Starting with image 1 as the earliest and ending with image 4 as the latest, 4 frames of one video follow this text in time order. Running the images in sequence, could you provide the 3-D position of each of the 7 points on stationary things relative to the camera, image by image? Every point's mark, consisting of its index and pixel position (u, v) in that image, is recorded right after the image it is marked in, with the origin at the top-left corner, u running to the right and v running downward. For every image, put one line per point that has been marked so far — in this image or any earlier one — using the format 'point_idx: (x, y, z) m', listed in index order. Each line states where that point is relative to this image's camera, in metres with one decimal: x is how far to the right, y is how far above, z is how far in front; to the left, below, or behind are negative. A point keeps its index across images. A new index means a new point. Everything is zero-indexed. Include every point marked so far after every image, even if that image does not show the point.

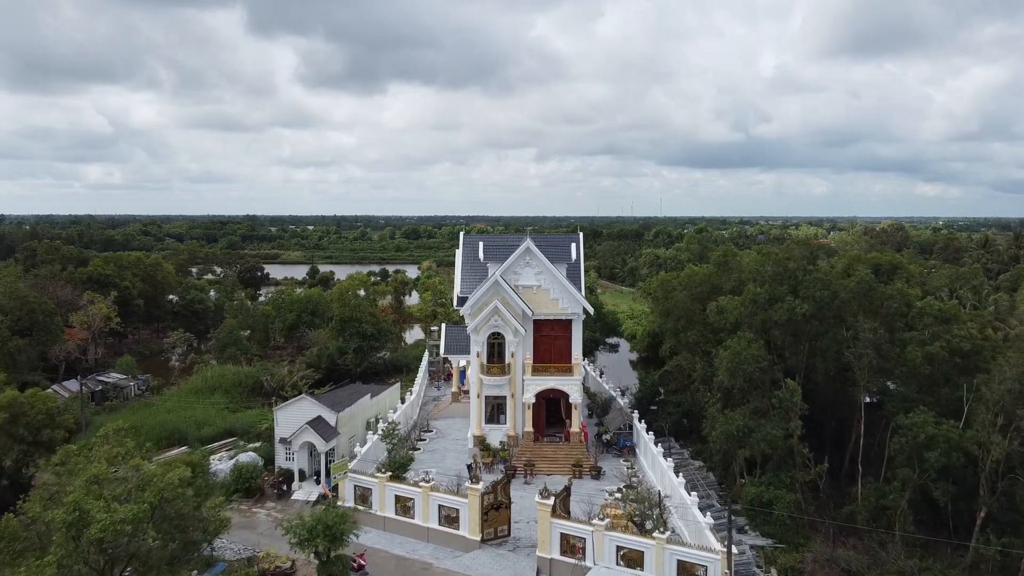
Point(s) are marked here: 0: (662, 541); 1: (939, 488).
0: (+4.0, -6.8, +16.6) m
1: (+13.3, -6.2, +19.2) m
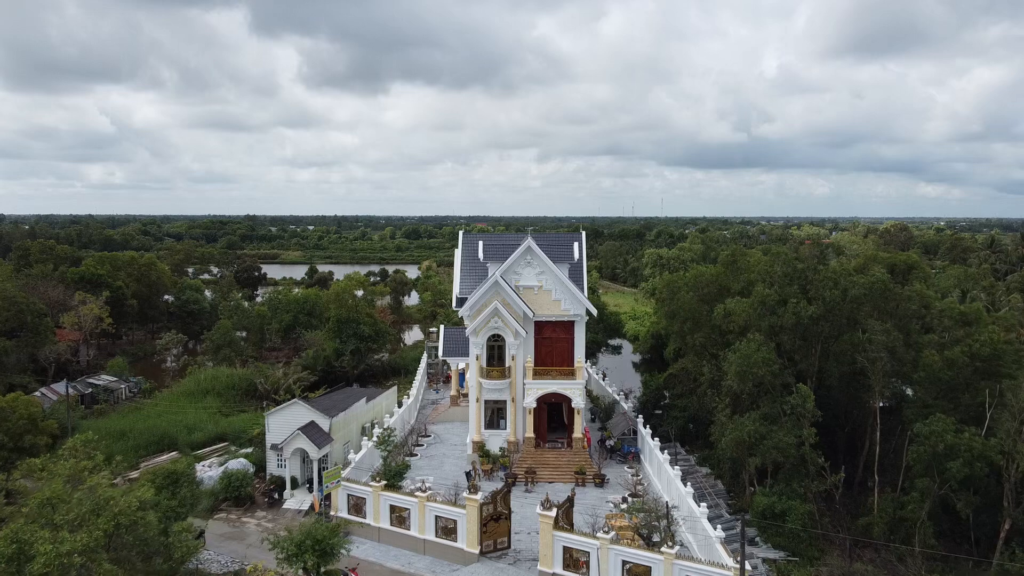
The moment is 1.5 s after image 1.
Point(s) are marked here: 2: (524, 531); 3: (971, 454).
0: (+4.0, -6.8, +15.7) m
1: (+13.3, -6.3, +18.3) m
2: (+0.4, -7.8, +19.9) m
3: (+13.1, -4.8, +17.6) m
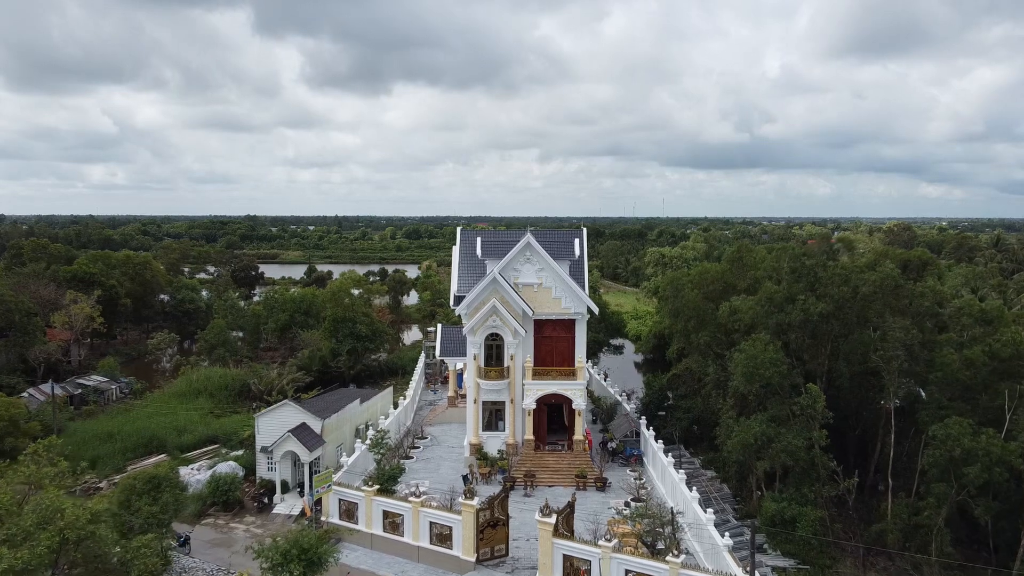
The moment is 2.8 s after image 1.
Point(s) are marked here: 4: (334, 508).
0: (+3.9, -6.7, +14.8) m
1: (+13.2, -6.2, +17.5) m
2: (+0.3, -7.7, +19.1) m
3: (+13.0, -4.6, +16.8) m
4: (-5.7, -7.1, +19.8) m
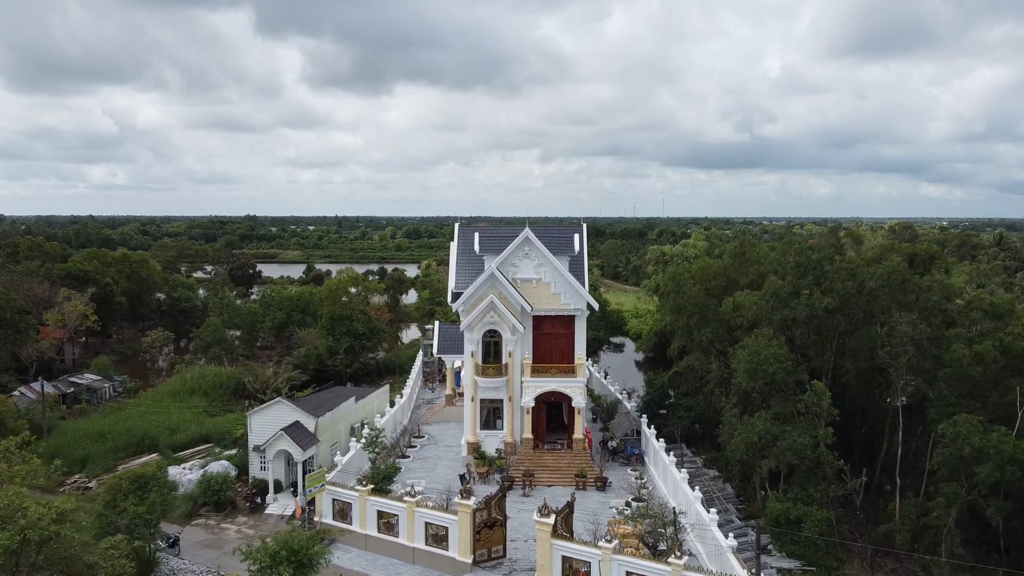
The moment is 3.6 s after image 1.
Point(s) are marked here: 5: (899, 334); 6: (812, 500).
0: (+3.9, -6.5, +14.3) m
1: (+13.2, -6.0, +16.9) m
2: (+0.2, -7.5, +18.6) m
3: (+12.9, -4.5, +16.3) m
4: (-5.8, -6.9, +19.3) m
5: (+11.8, -1.4, +18.9) m
6: (+9.1, -6.4, +18.8) m
